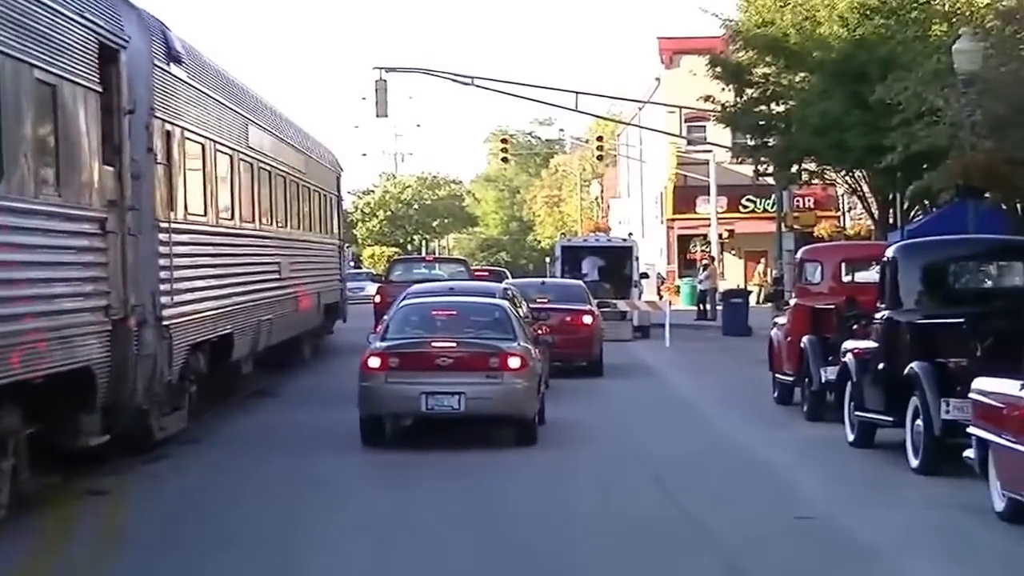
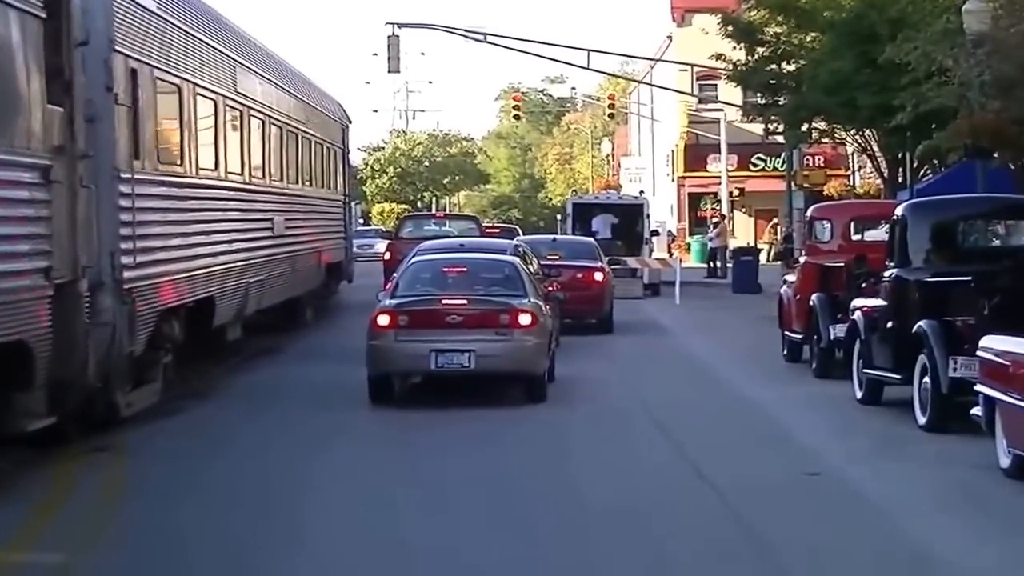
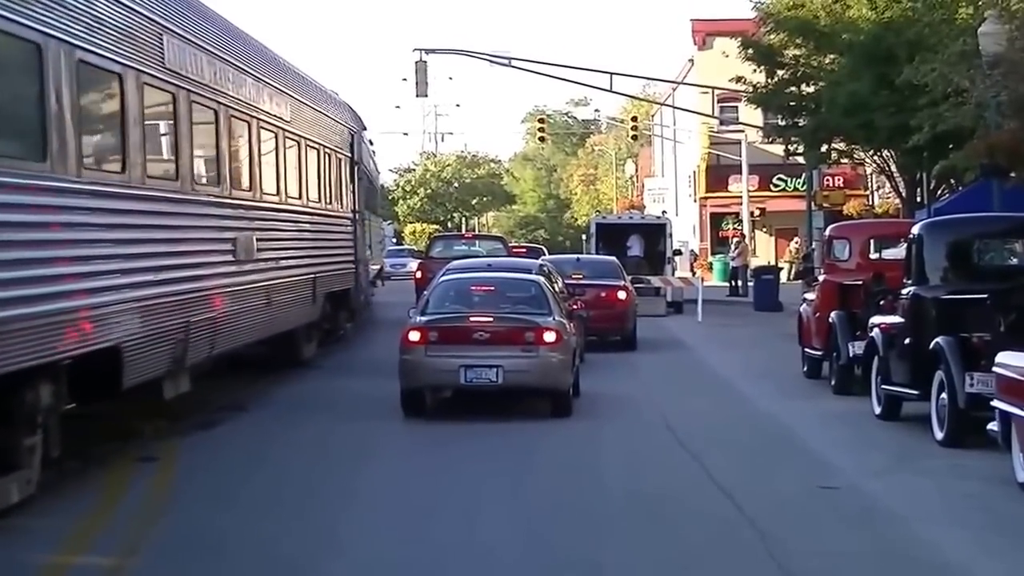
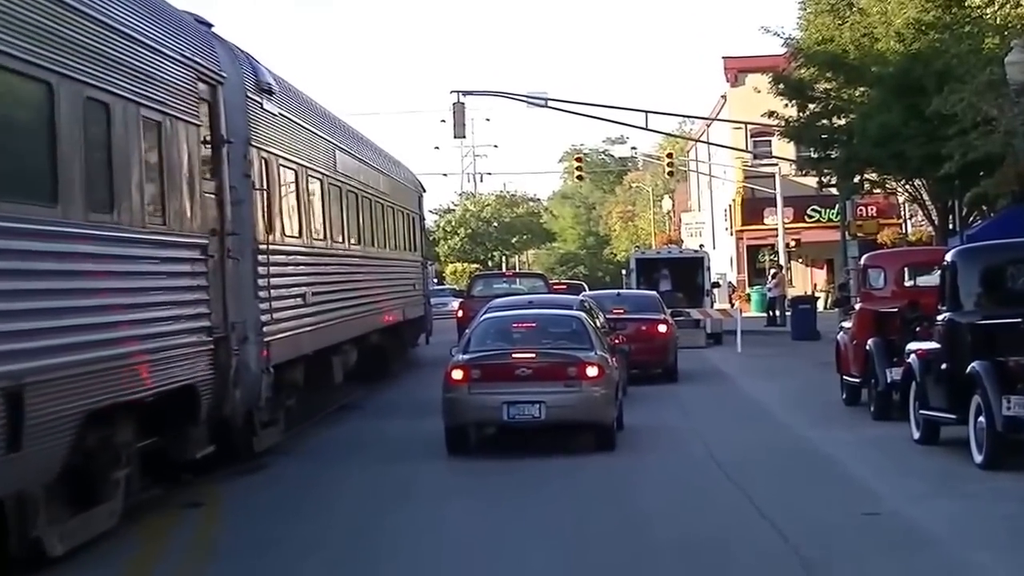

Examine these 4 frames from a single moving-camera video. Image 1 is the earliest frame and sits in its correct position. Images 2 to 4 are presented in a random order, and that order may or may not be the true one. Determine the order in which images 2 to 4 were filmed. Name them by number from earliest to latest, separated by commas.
2, 3, 4
